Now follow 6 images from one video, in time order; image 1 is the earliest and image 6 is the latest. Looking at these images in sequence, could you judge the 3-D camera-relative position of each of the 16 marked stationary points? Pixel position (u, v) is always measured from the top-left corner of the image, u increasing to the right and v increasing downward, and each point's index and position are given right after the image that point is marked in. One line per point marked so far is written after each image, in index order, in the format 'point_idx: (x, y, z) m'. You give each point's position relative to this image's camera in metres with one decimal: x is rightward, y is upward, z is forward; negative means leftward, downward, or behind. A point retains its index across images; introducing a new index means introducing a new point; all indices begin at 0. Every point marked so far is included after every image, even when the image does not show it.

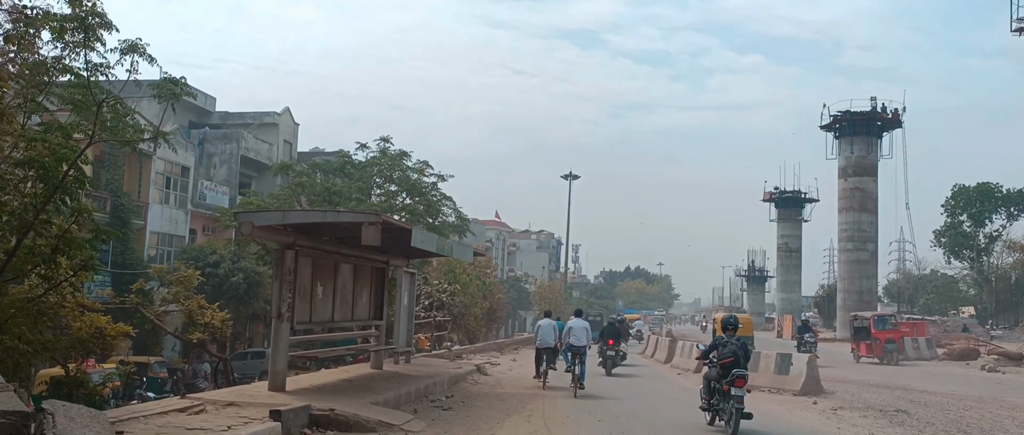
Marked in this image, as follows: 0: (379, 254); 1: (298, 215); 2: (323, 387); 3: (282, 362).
0: (-2.6, -0.7, +14.8) m
1: (-2.8, 0.0, +10.0) m
2: (-2.9, -2.6, +11.5) m
3: (-3.3, -2.1, +10.9) m
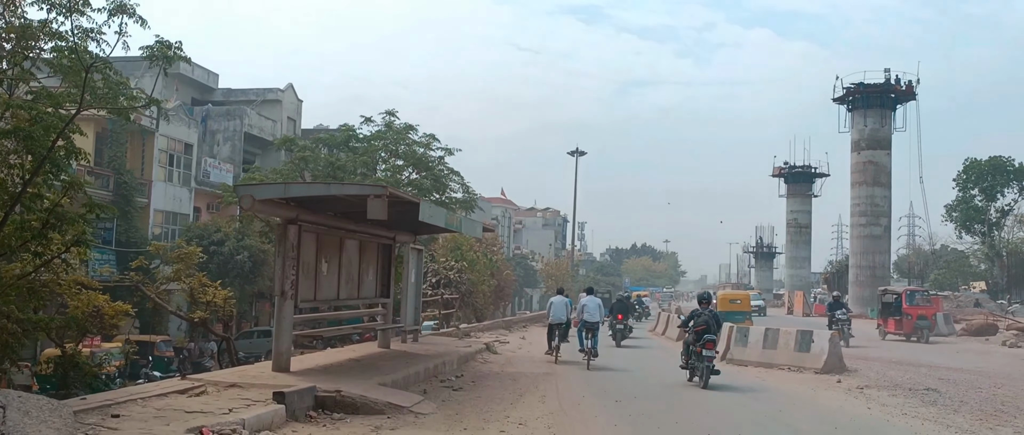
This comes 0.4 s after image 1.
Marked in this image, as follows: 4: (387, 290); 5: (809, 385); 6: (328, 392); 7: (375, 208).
0: (-2.4, -0.2, +14.3) m
1: (-2.7, +0.4, +9.5) m
2: (-2.7, -2.2, +11.1) m
3: (-3.1, -1.7, +10.4) m
4: (-2.4, -1.4, +14.7) m
5: (+4.8, -2.7, +12.2) m
6: (-2.2, -2.1, +9.1) m
7: (-1.8, +0.1, +9.6) m
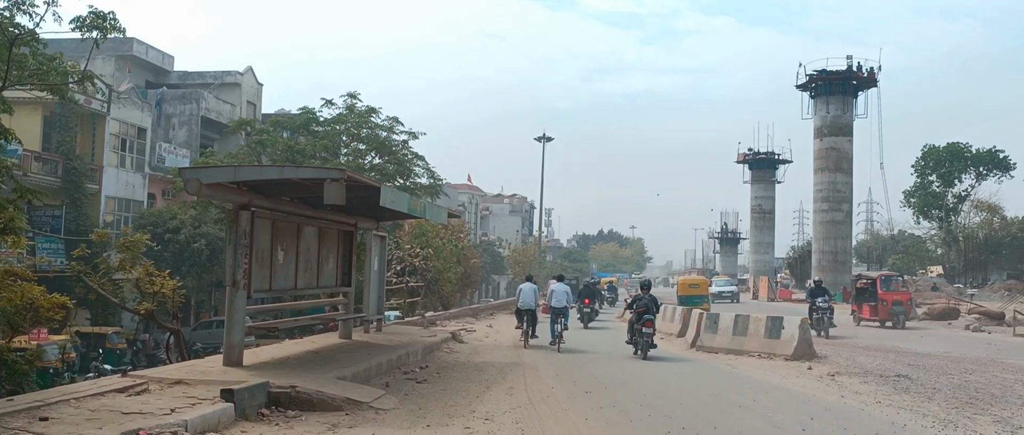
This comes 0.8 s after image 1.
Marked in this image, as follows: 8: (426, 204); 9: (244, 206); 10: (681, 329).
0: (-3.0, 0.0, +13.7) m
1: (-3.1, +0.6, +8.9) m
2: (-3.1, -2.0, +10.5) m
3: (-3.6, -1.5, +9.9) m
4: (-3.1, -1.2, +14.1) m
5: (+4.3, -2.5, +12.0) m
6: (-2.6, -1.9, +8.5) m
7: (-2.2, +0.3, +9.1) m
8: (-1.5, +0.2, +12.6) m
9: (-3.5, +0.2, +10.0) m
10: (+4.3, -2.8, +19.1) m
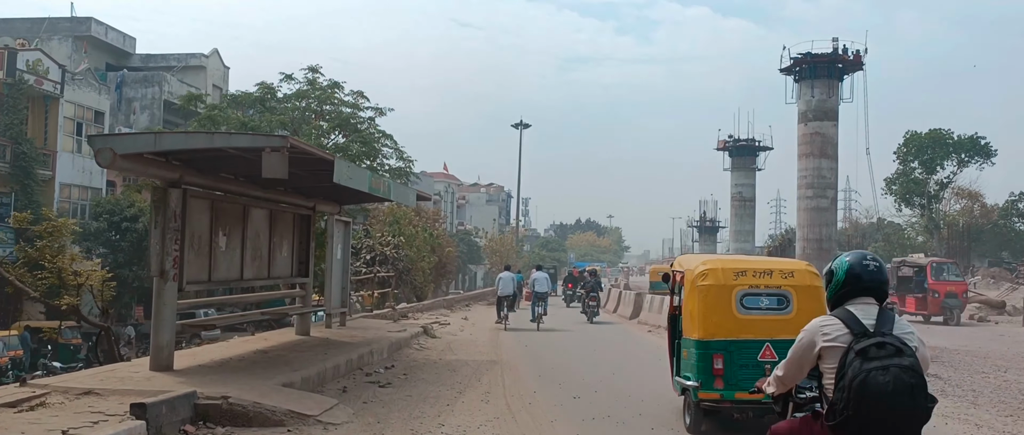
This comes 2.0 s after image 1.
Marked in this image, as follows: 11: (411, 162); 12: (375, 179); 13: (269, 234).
0: (-3.4, +0.3, +12.2) m
1: (-3.3, +0.8, +7.4) m
2: (-3.4, -1.8, +9.0) m
3: (-3.8, -1.3, +8.4) m
4: (-3.5, -0.9, +12.7) m
5: (+3.9, -2.2, +10.8) m
6: (-2.8, -1.7, +7.1) m
7: (-2.4, +0.5, +7.6) m
8: (-1.8, +0.5, +11.2) m
9: (-3.8, +0.4, +8.5) m
10: (+3.7, -2.4, +17.9) m
11: (-2.5, +1.4, +18.6) m
12: (-1.9, +0.5, +10.4) m
13: (-3.7, -0.2, +11.3) m
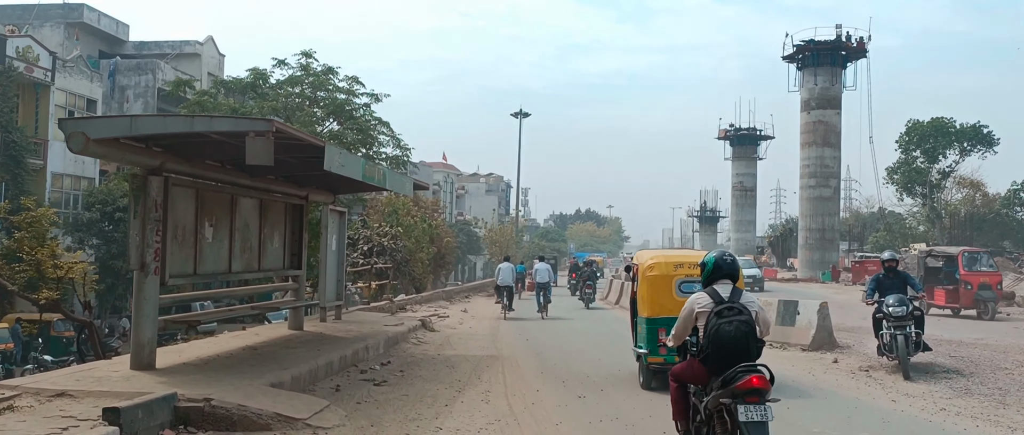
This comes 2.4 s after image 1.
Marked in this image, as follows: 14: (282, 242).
0: (-3.4, +0.5, +11.7) m
1: (-3.3, +0.9, +6.9) m
2: (-3.4, -1.6, +8.6) m
3: (-3.8, -1.2, +7.9) m
4: (-3.4, -0.7, +12.2) m
5: (+4.0, -2.0, +10.3) m
6: (-2.8, -1.6, +6.6) m
7: (-2.4, +0.6, +7.1) m
8: (-1.8, +0.6, +10.7) m
9: (-3.8, +0.5, +8.0) m
10: (+3.8, -2.2, +17.5) m
11: (-2.5, +1.6, +18.1) m
12: (-1.9, +0.7, +9.9) m
13: (-3.6, -0.1, +10.8) m
14: (-3.6, -0.4, +11.7) m
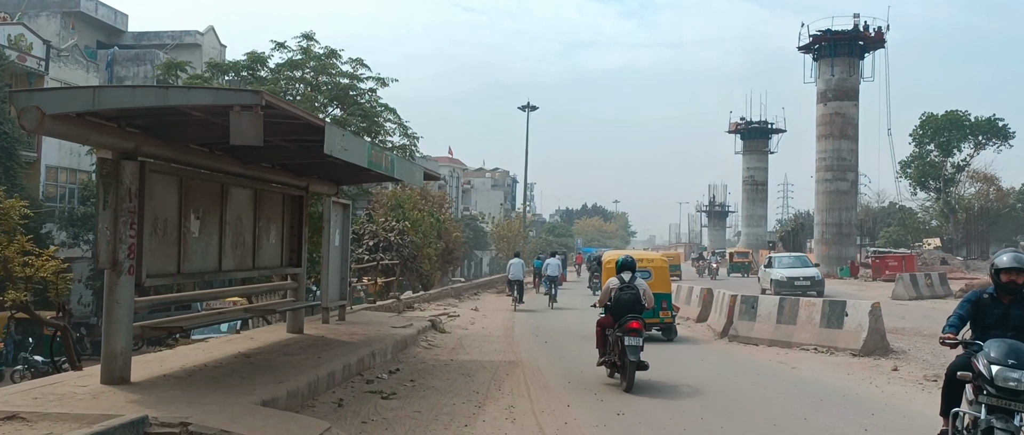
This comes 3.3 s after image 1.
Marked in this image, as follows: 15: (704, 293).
0: (-3.1, +0.6, +10.7) m
1: (-3.0, +1.0, +5.8) m
2: (-3.1, -1.5, +7.5) m
3: (-3.5, -1.1, +6.8) m
4: (-3.1, -0.6, +11.1) m
5: (+4.2, -1.9, +9.2) m
6: (-2.5, -1.5, +5.6) m
7: (-2.1, +0.7, +6.0) m
8: (-1.5, +0.7, +9.6) m
9: (-3.5, +0.6, +7.0) m
10: (+4.1, -2.1, +16.4) m
11: (-2.2, +1.8, +17.0) m
12: (-1.6, +0.8, +8.8) m
13: (-3.4, 0.0, +9.8) m
14: (-3.3, -0.3, +10.7) m
15: (+4.3, -1.6, +16.6) m
